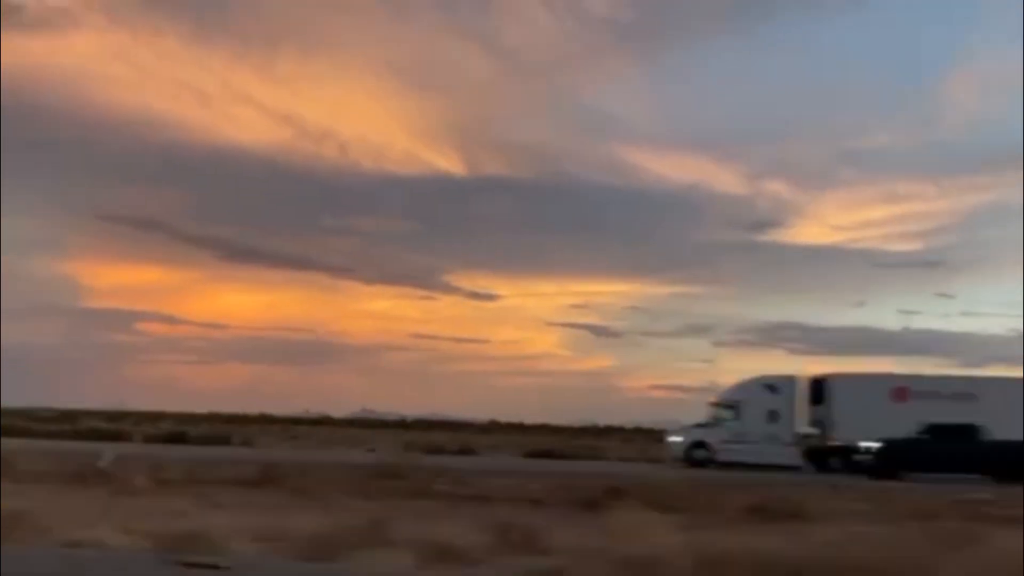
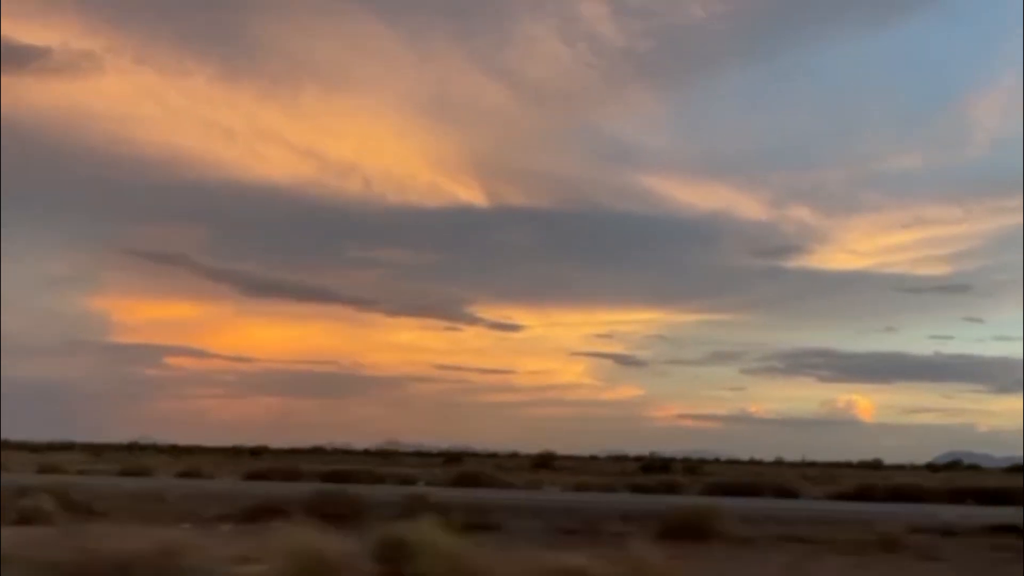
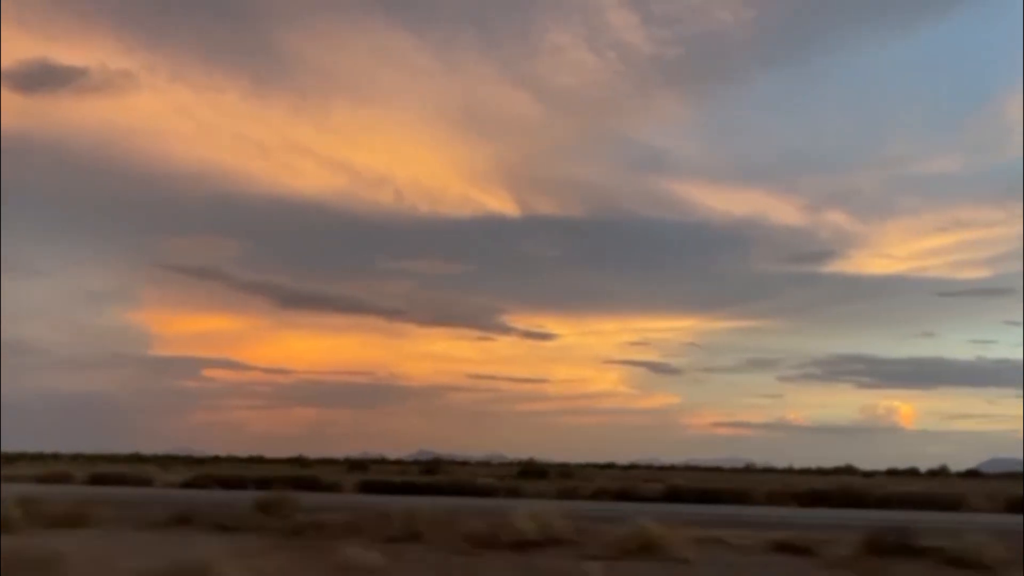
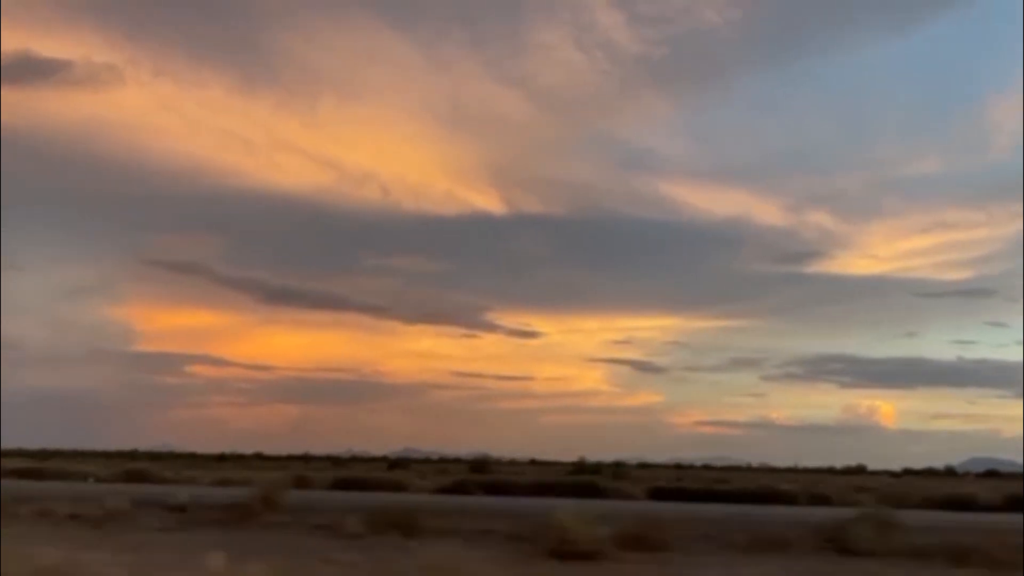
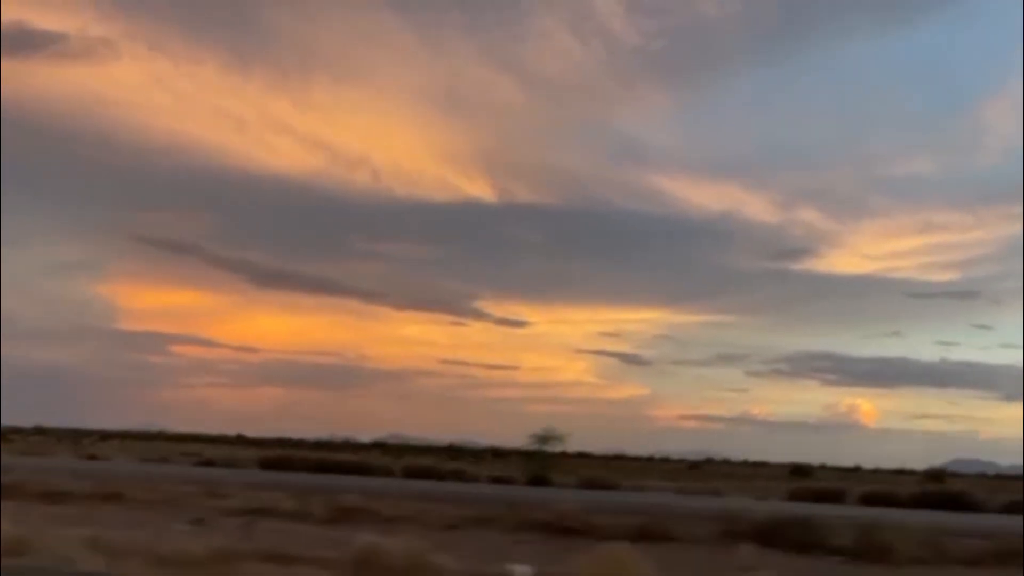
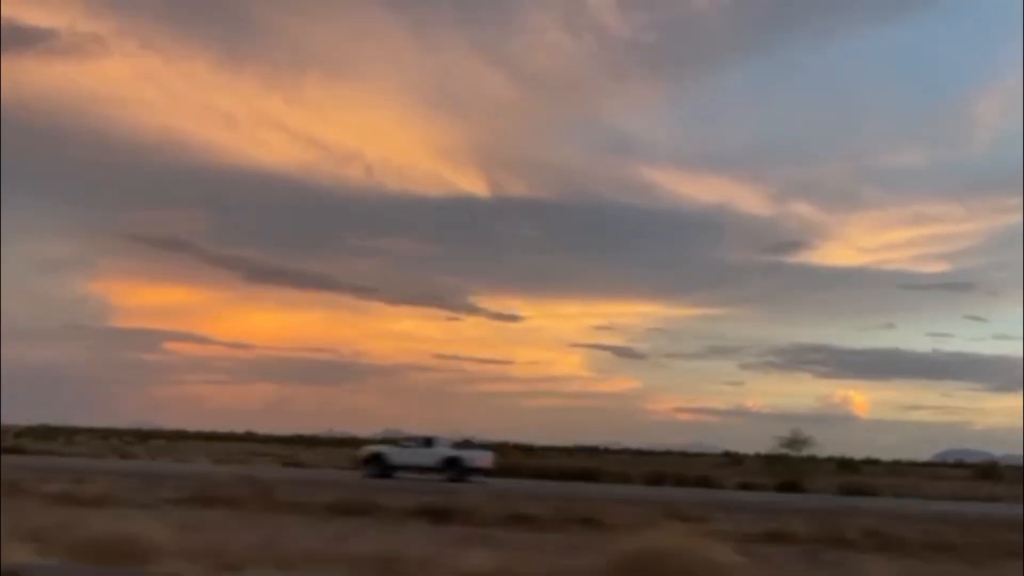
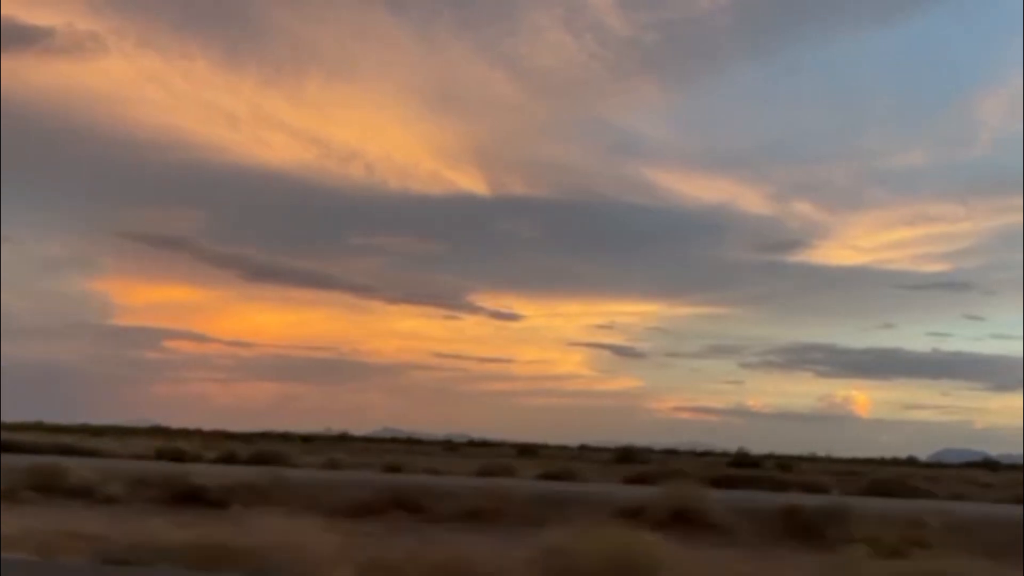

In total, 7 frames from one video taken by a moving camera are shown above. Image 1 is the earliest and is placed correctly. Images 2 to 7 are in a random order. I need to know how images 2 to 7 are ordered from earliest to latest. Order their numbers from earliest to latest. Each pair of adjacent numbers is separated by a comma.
6, 5, 7, 2, 4, 3
